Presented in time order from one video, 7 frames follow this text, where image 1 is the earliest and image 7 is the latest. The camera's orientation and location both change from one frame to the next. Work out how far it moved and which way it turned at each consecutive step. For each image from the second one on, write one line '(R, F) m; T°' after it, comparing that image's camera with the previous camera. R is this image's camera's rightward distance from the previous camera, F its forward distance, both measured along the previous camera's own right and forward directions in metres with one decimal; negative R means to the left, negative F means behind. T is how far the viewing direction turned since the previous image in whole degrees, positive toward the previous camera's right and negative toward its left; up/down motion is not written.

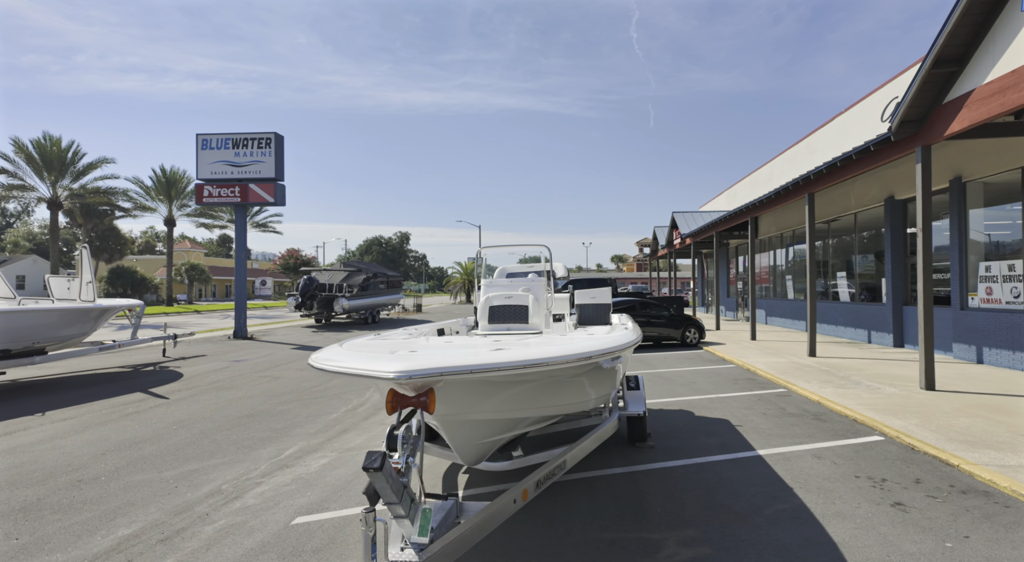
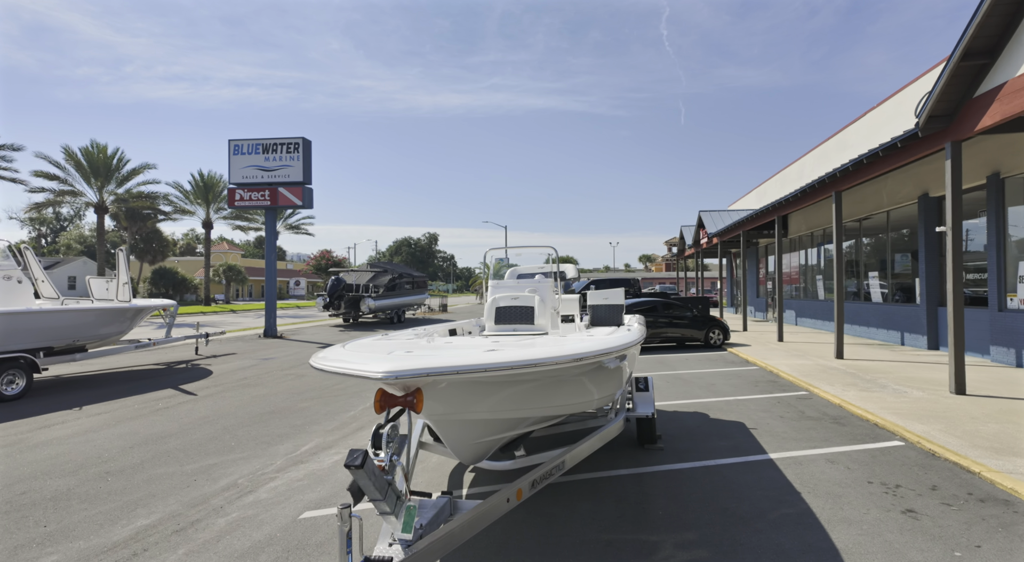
(+0.3, -0.1) m; -3°
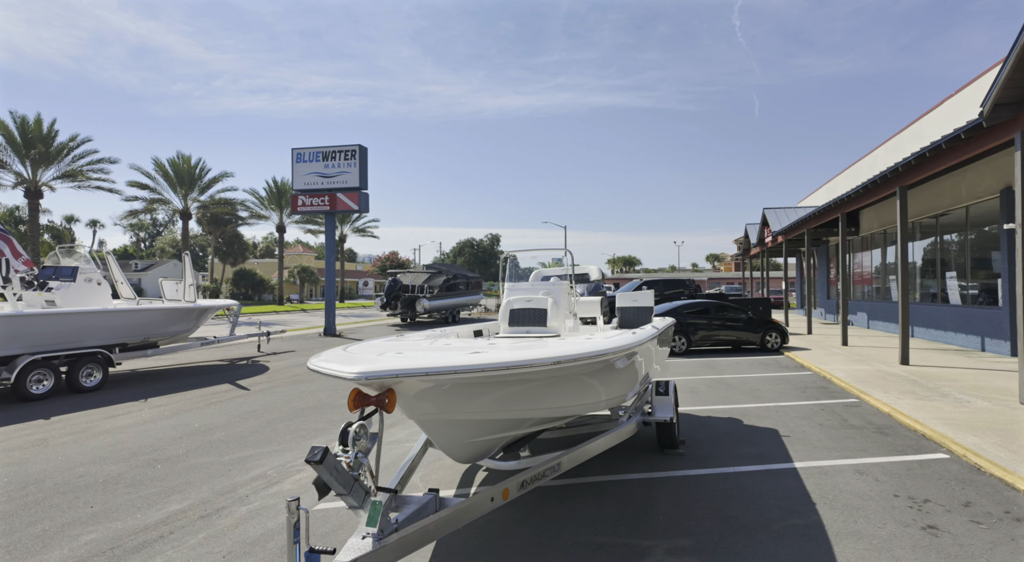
(+0.6, -0.1) m; -7°
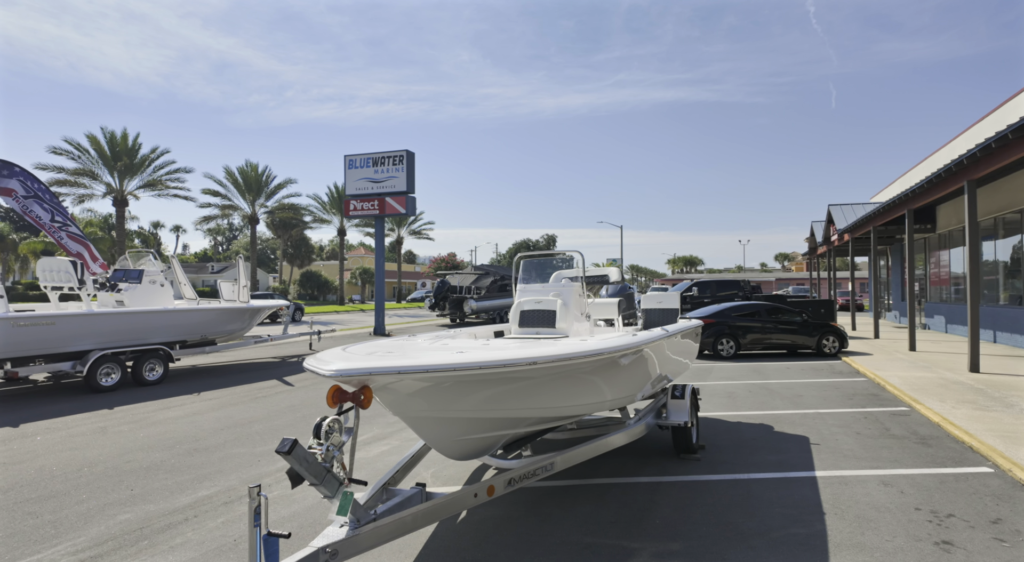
(+0.6, -0.1) m; -6°
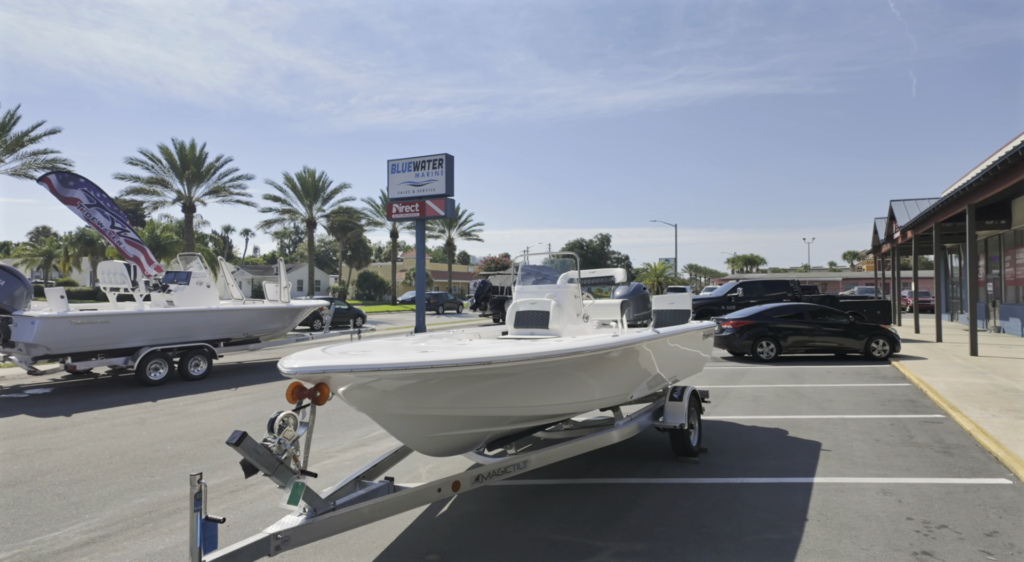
(+0.8, -0.1) m; -6°
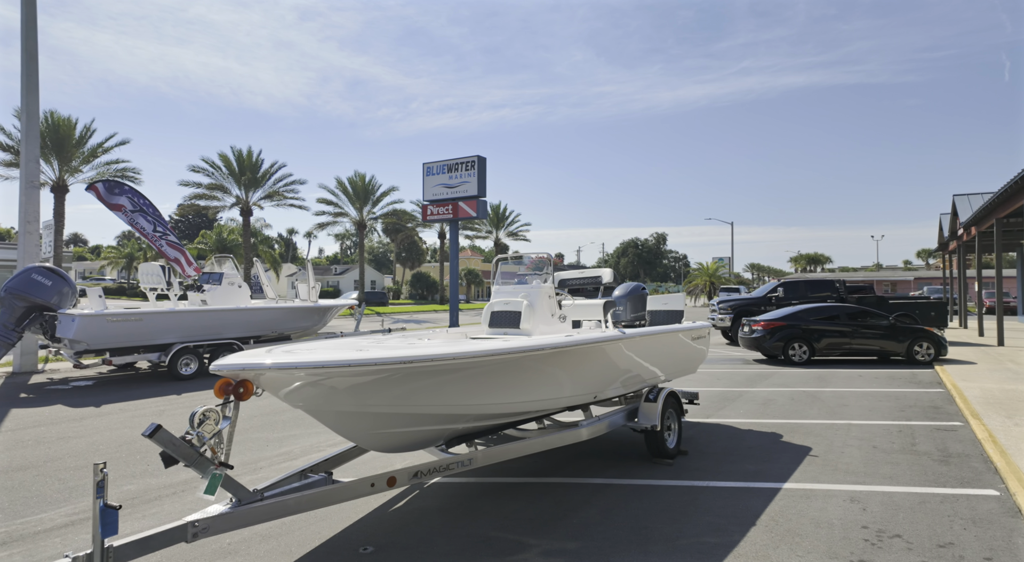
(+1.1, -0.1) m; -7°
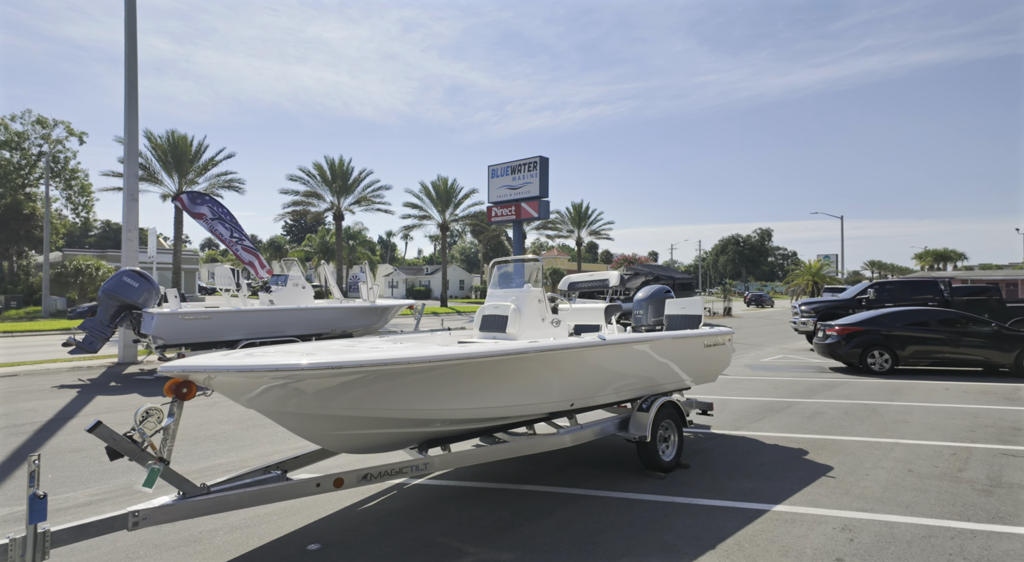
(+1.4, +0.2) m; -11°
